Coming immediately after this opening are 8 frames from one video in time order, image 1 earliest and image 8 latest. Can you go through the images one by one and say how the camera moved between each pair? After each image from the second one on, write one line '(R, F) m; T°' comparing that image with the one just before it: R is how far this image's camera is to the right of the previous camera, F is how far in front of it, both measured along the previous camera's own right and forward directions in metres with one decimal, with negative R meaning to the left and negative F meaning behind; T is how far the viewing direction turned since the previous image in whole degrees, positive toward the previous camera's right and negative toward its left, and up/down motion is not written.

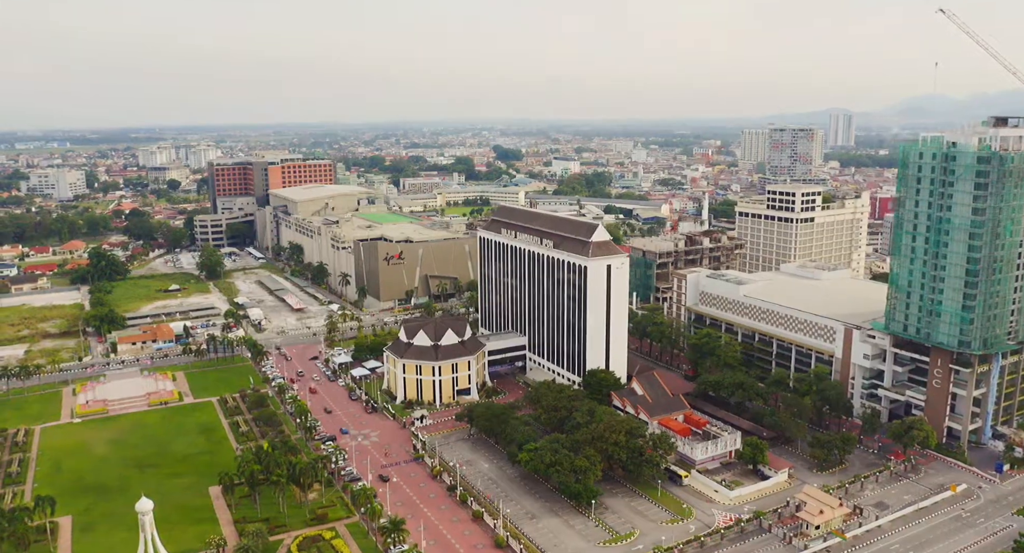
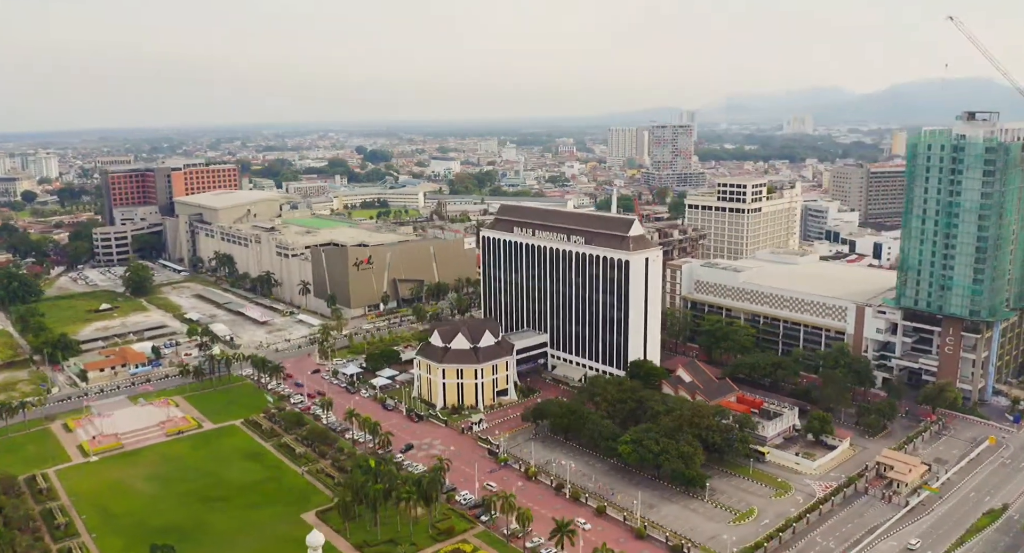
(-21.5, +2.2) m; +12°
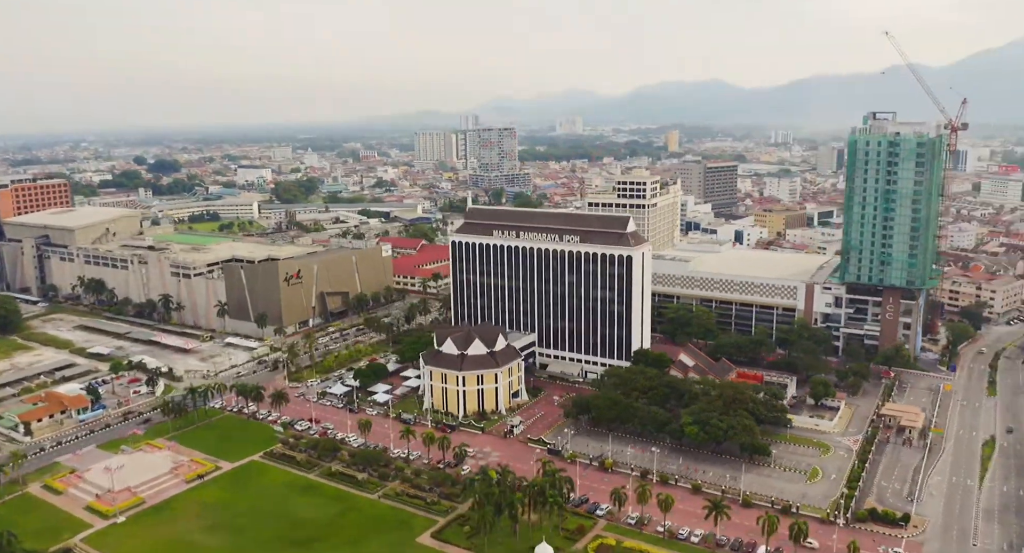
(-26.0, +3.2) m; +17°
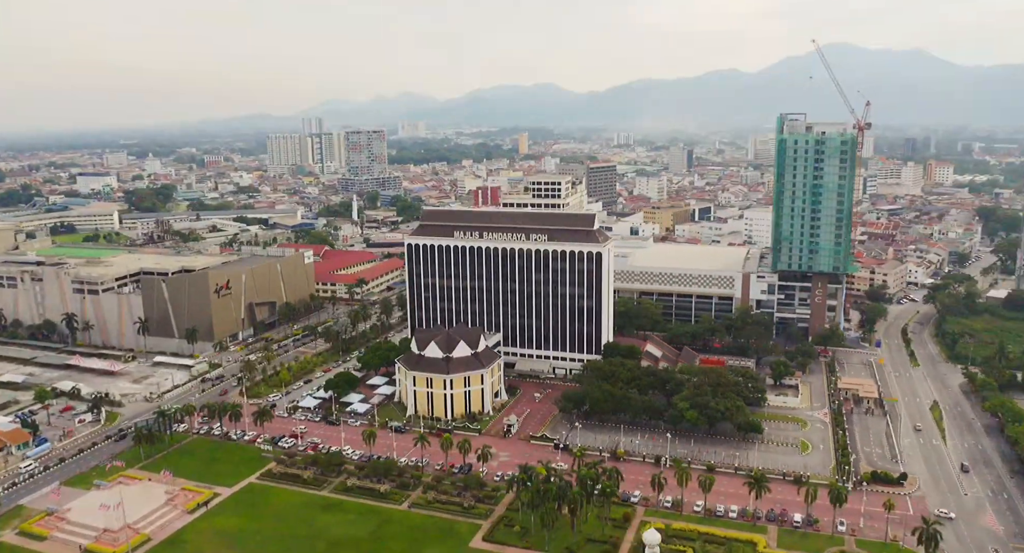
(-15.6, +1.4) m; +12°
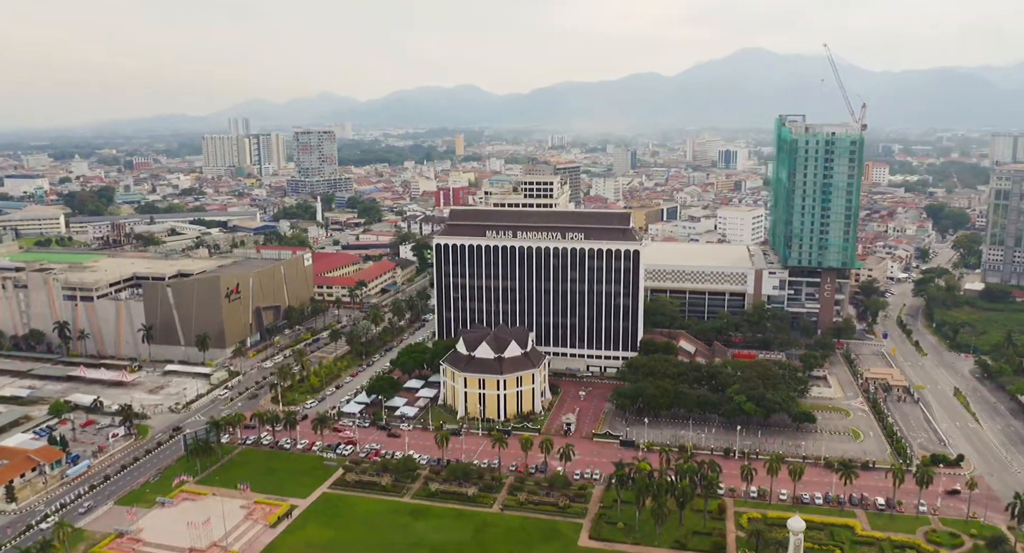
(-13.8, +1.1) m; +6°
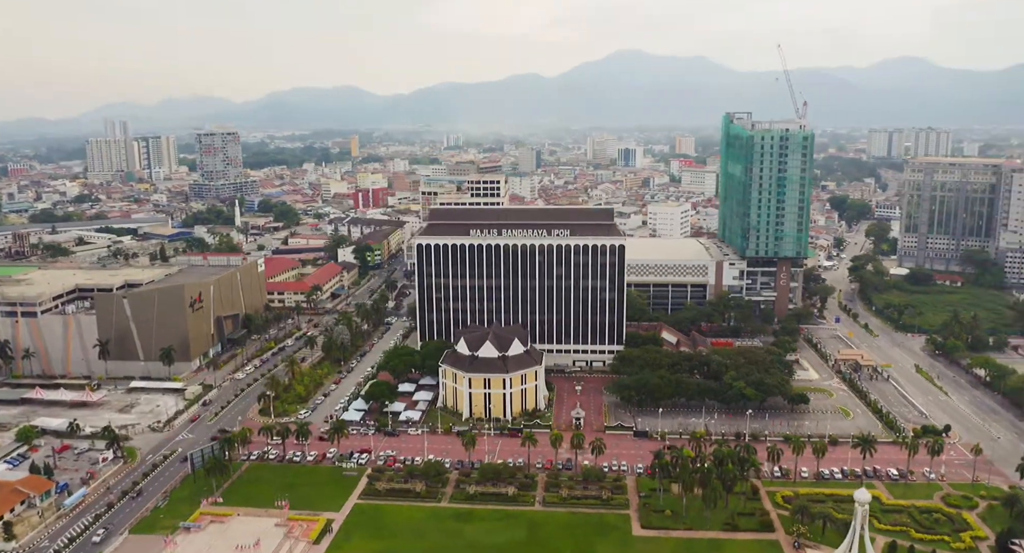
(-12.0, +1.2) m; +8°
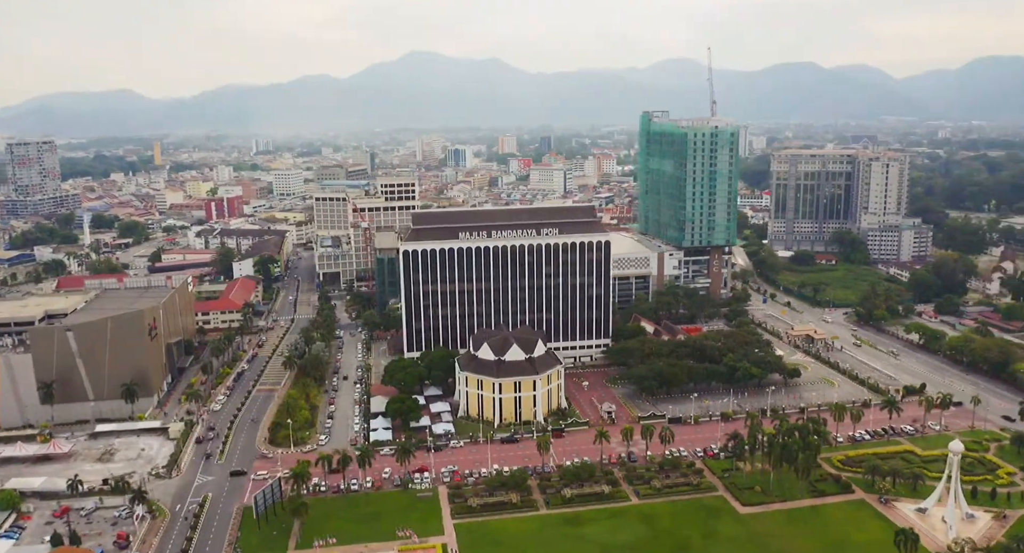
(-22.7, +3.7) m; +14°
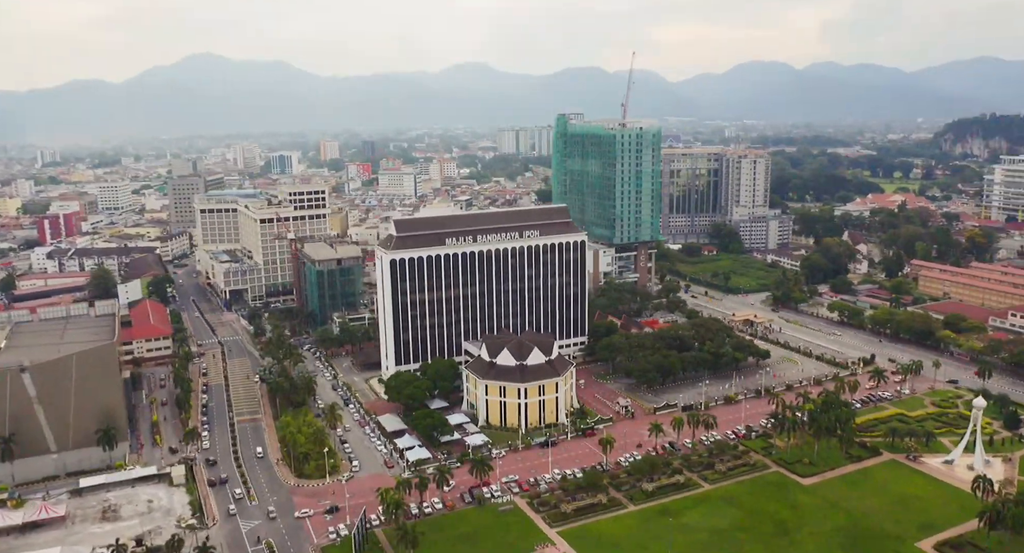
(-21.7, +3.1) m; +14°
